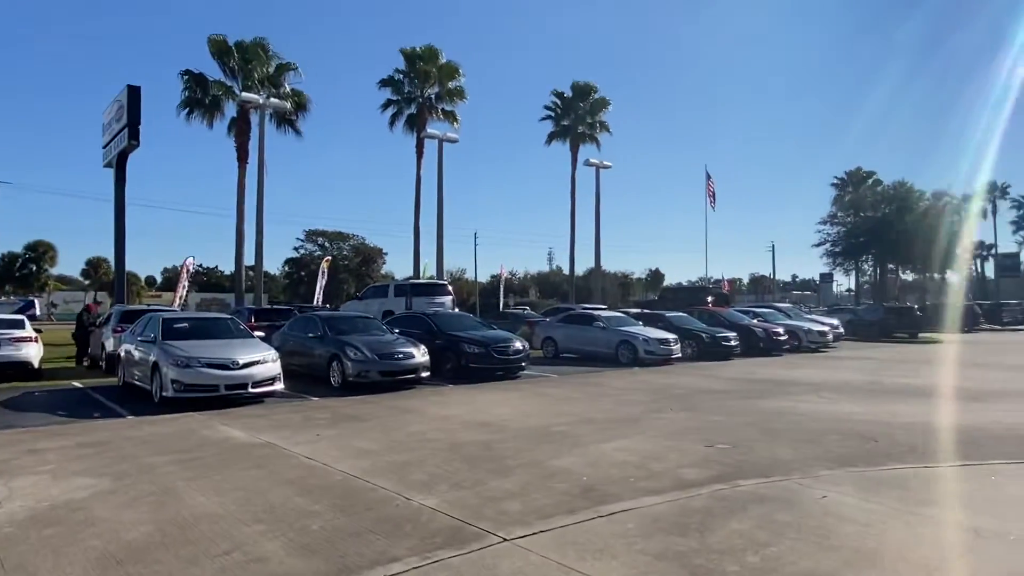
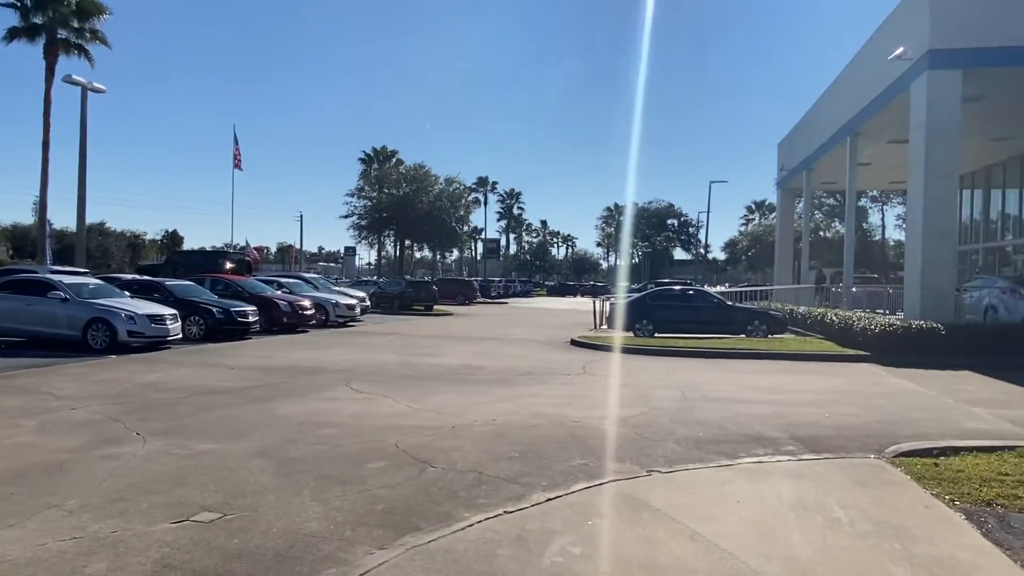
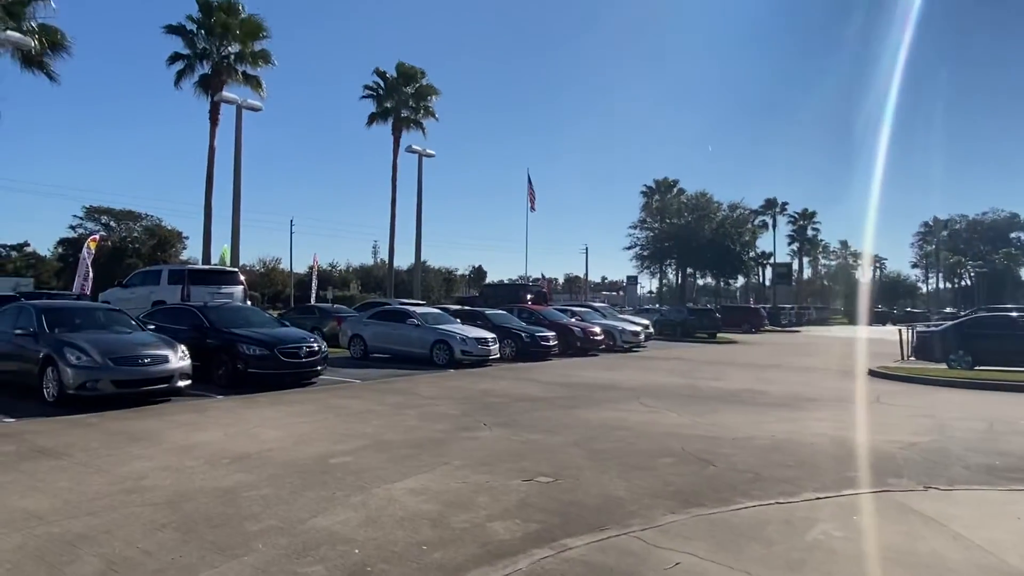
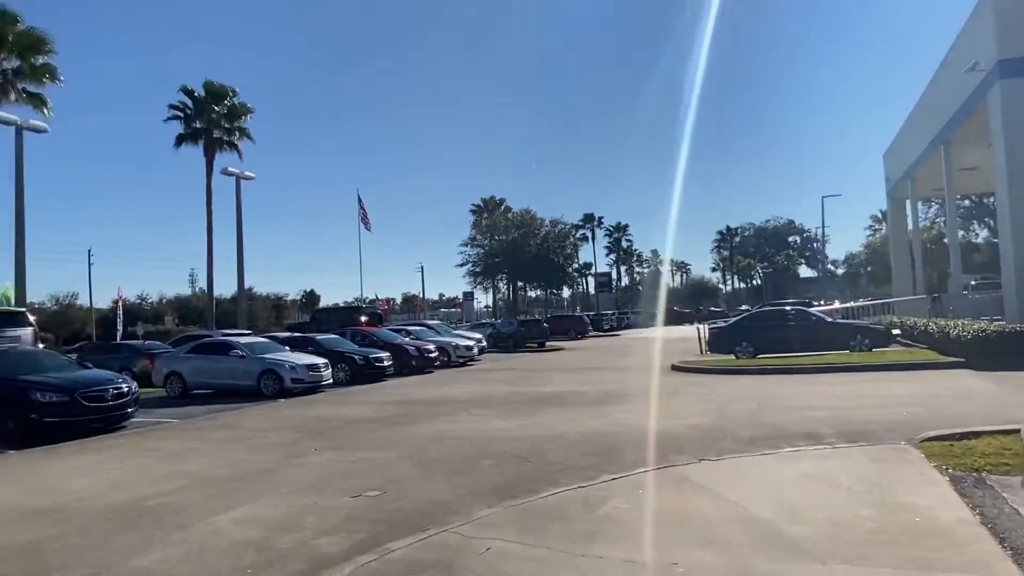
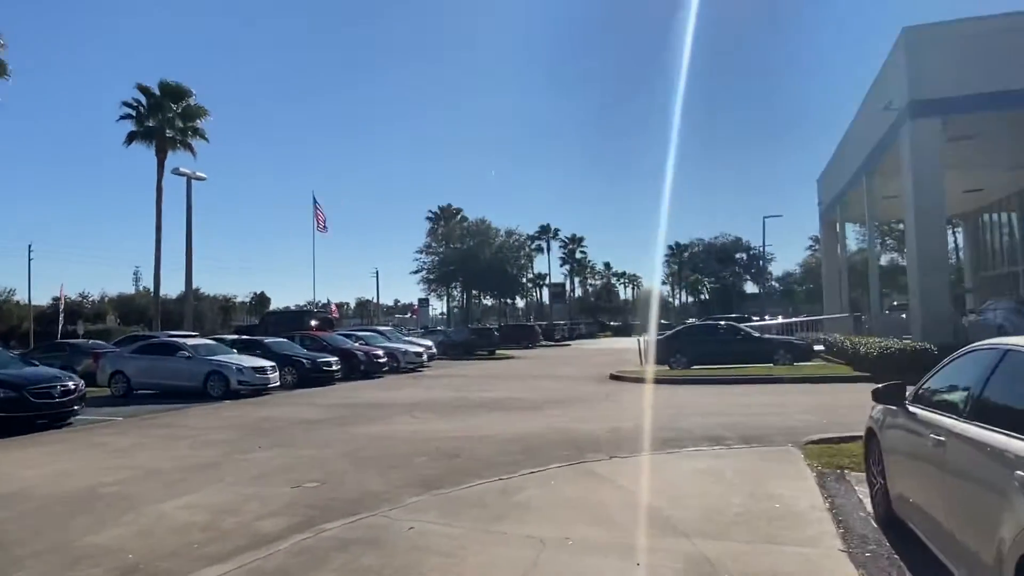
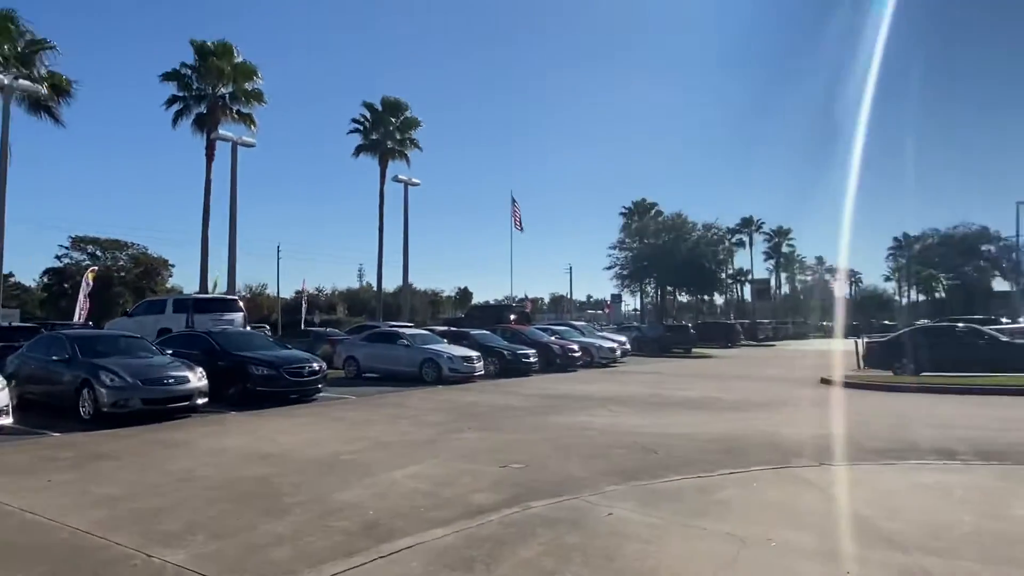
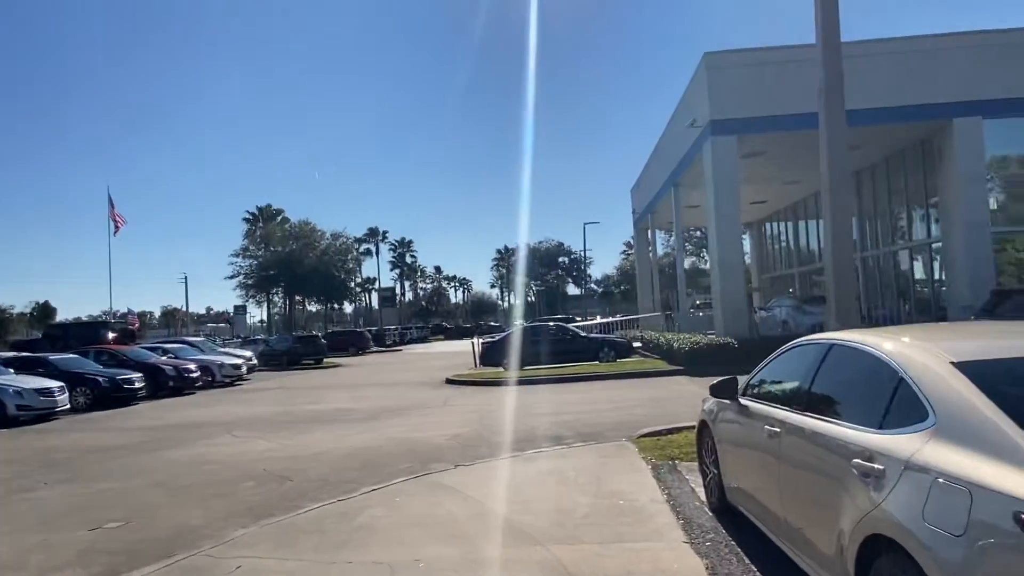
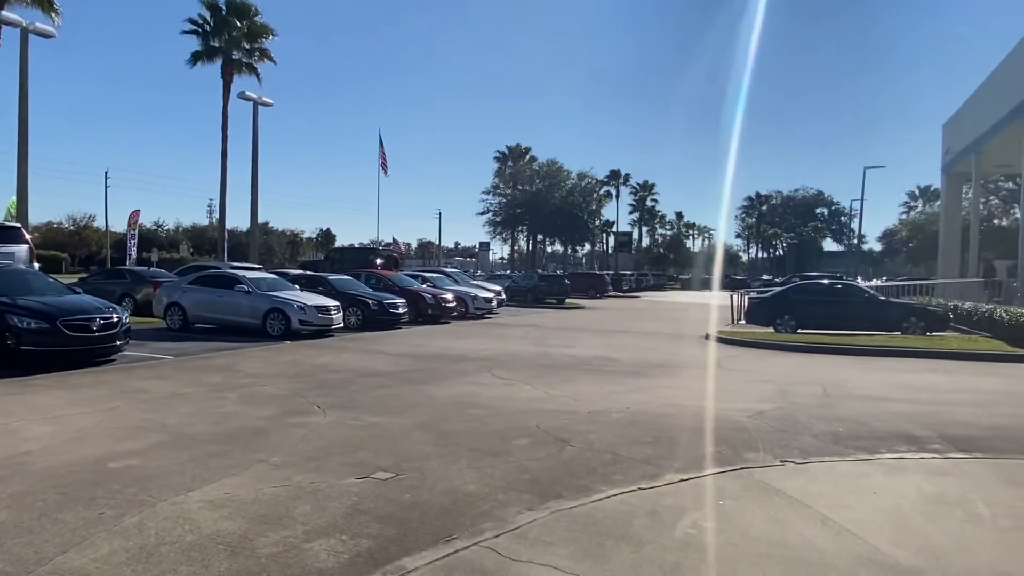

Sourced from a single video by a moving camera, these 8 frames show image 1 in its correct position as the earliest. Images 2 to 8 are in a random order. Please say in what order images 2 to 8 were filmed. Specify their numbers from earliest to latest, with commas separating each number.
6, 5, 7, 4, 3, 8, 2
